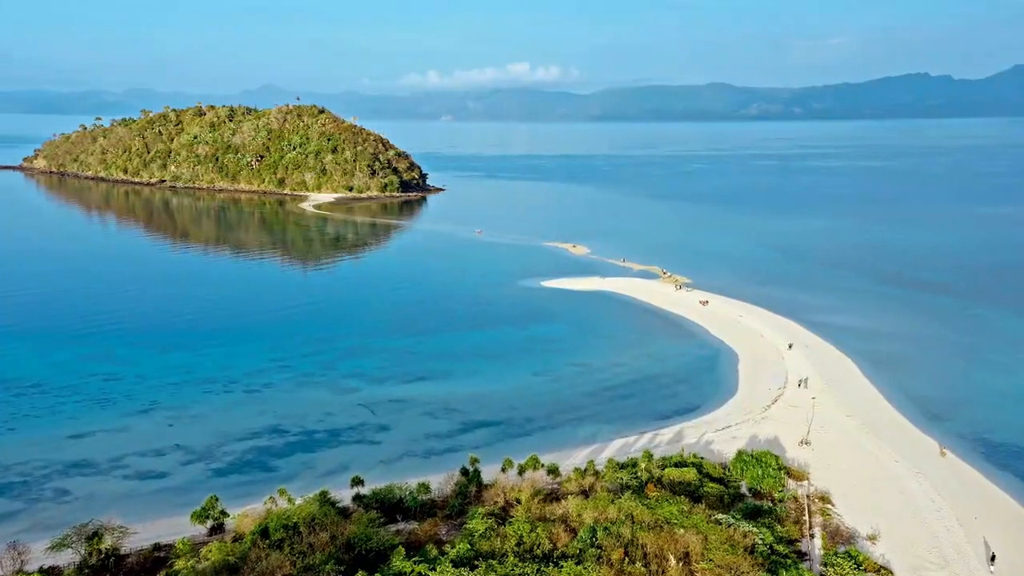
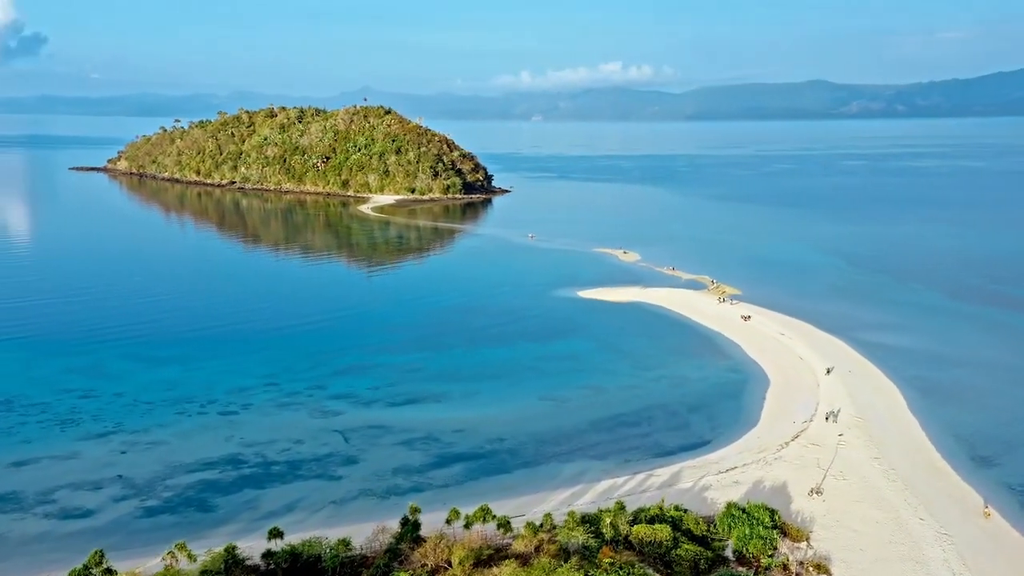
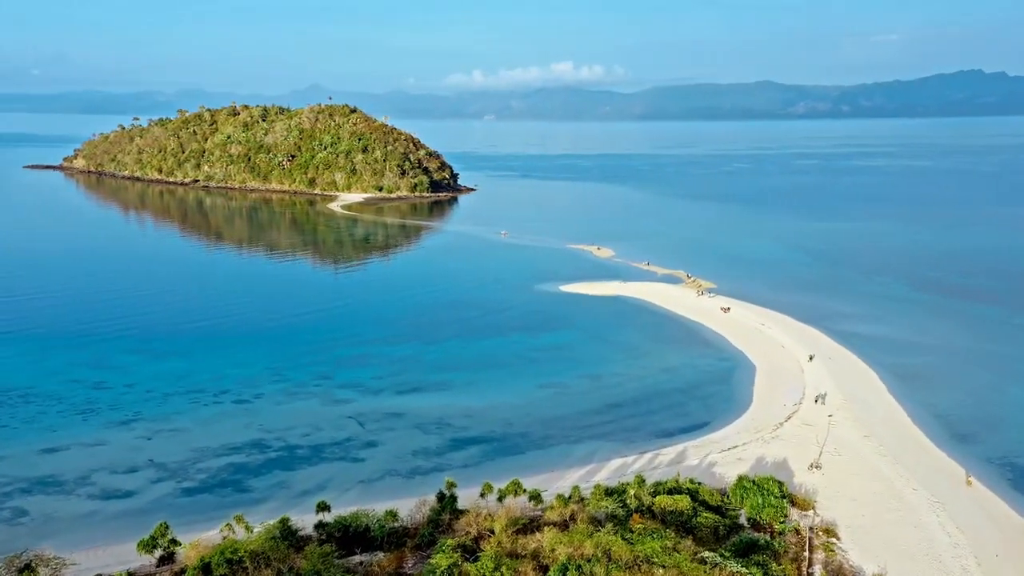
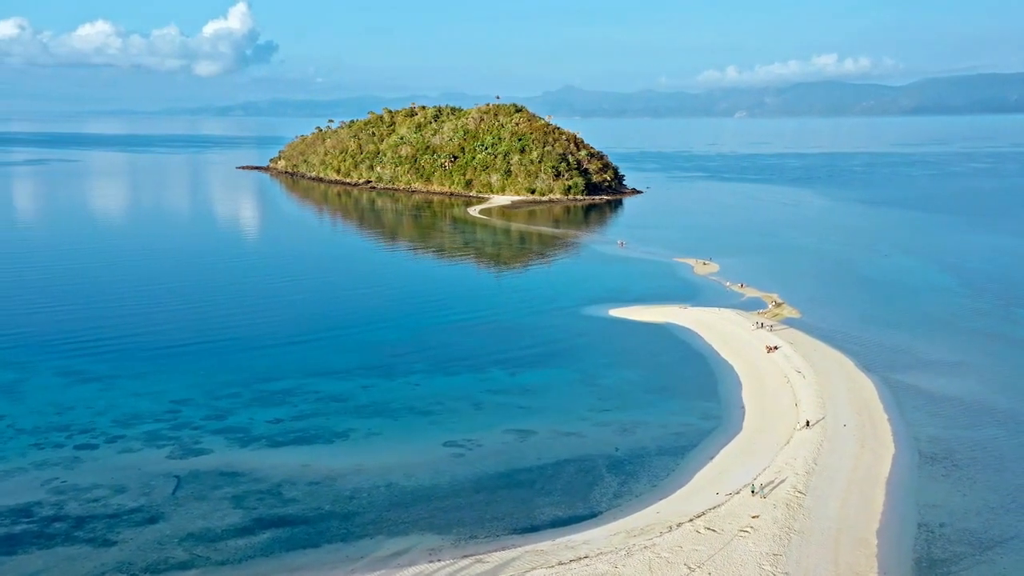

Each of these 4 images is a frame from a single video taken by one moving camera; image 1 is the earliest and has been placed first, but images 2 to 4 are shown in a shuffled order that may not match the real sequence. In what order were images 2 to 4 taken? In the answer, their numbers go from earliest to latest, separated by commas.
3, 2, 4
